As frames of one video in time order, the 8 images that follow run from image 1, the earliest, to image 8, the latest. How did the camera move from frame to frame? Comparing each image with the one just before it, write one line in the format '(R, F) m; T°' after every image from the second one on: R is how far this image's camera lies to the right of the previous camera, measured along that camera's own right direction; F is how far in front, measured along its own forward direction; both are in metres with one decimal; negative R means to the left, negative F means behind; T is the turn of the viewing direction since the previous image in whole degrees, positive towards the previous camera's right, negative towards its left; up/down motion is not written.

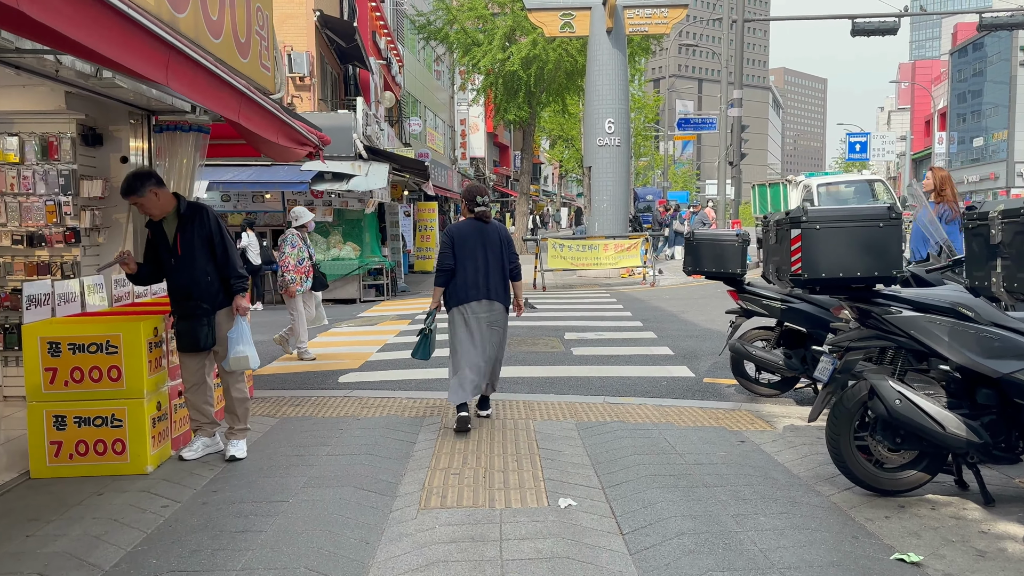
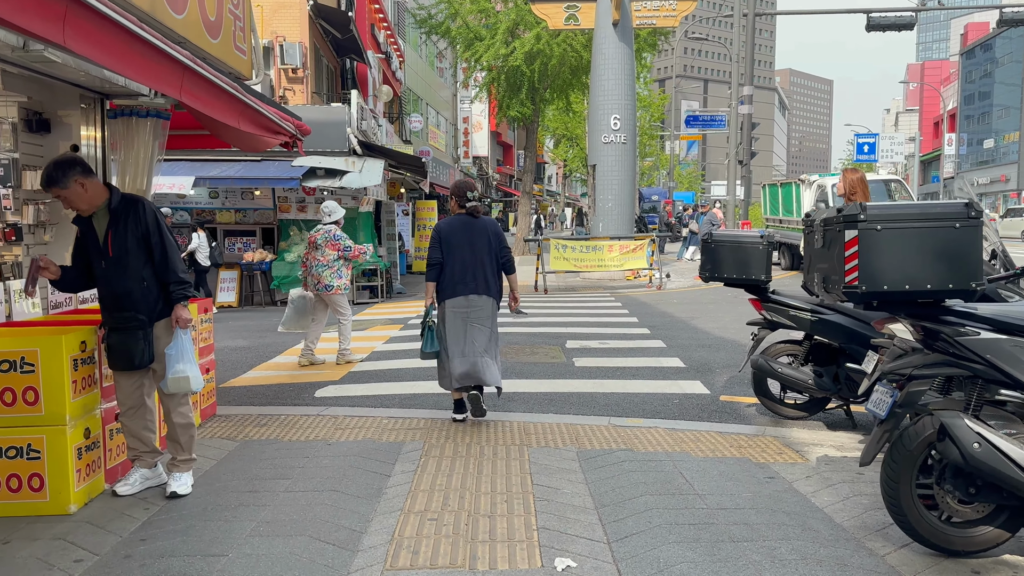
(+0.1, +0.8) m; 0°
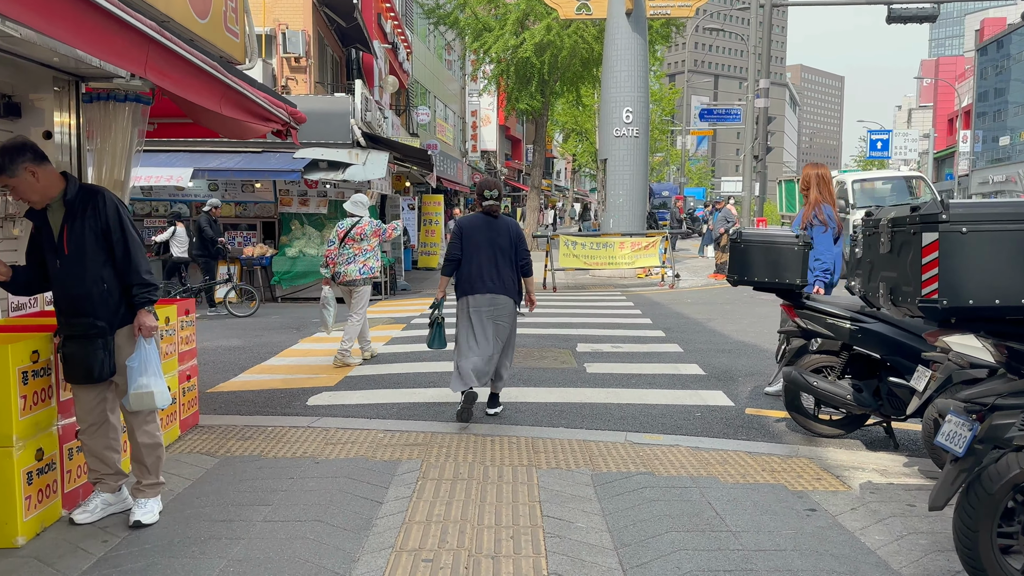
(0.0, +0.5) m; -1°
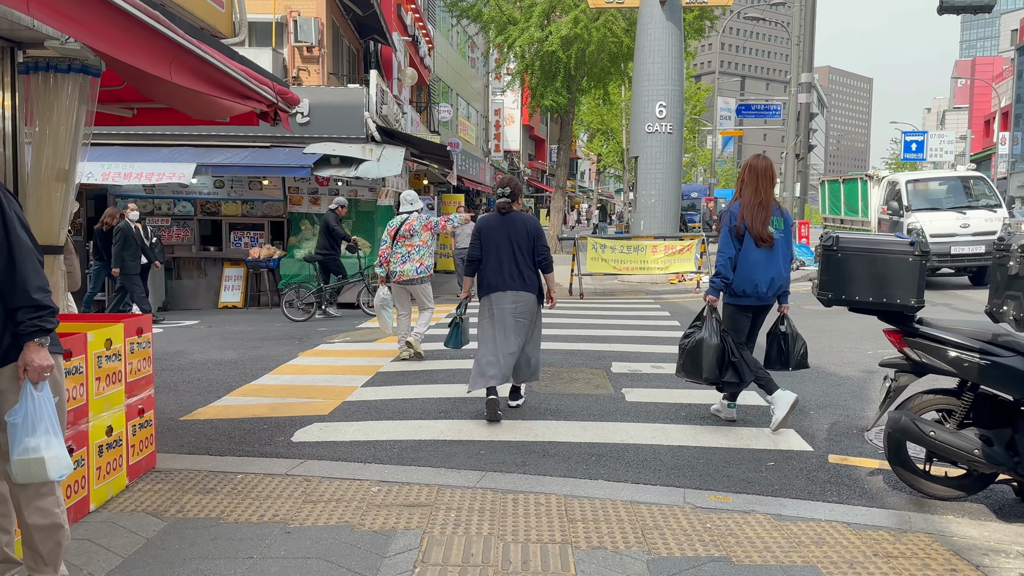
(0.0, +1.1) m; -2°
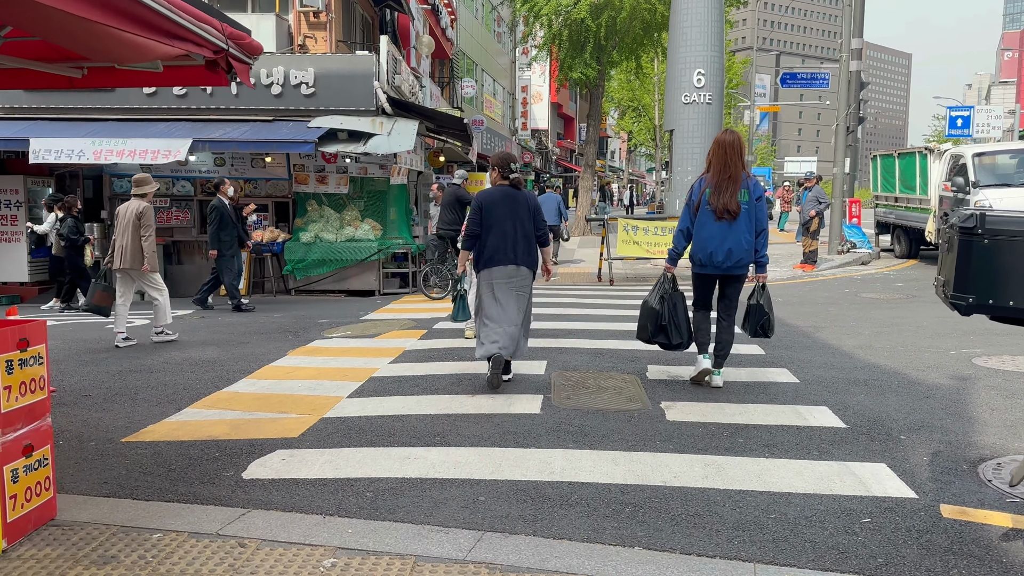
(+0.1, +1.2) m; -2°
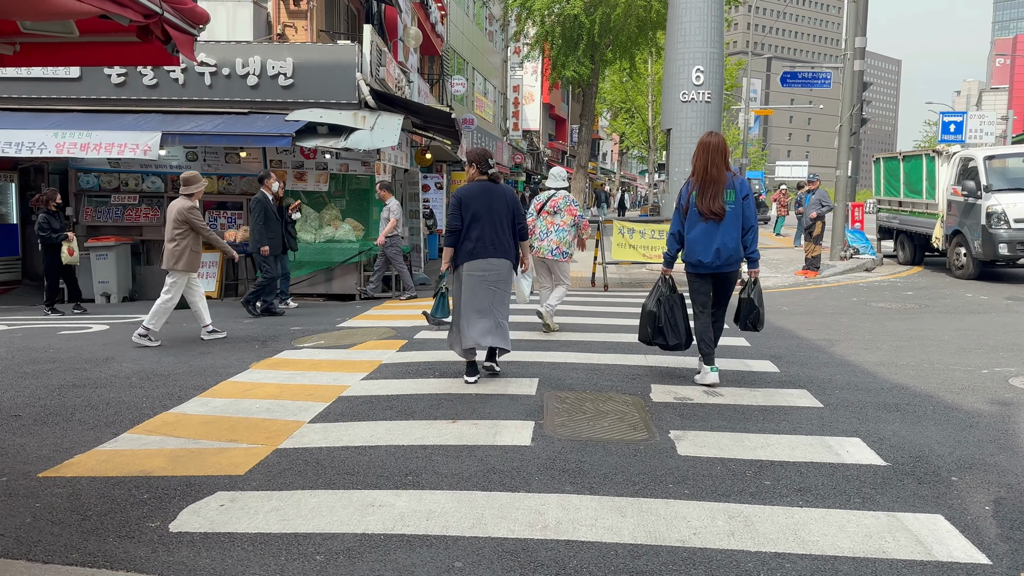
(0.0, +0.7) m; +1°
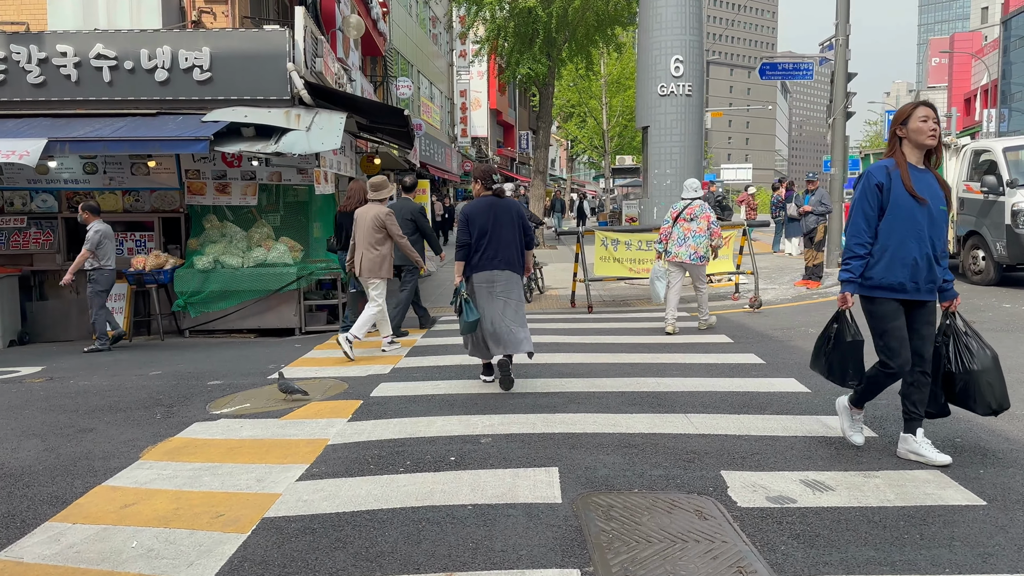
(-0.3, +1.9) m; +4°
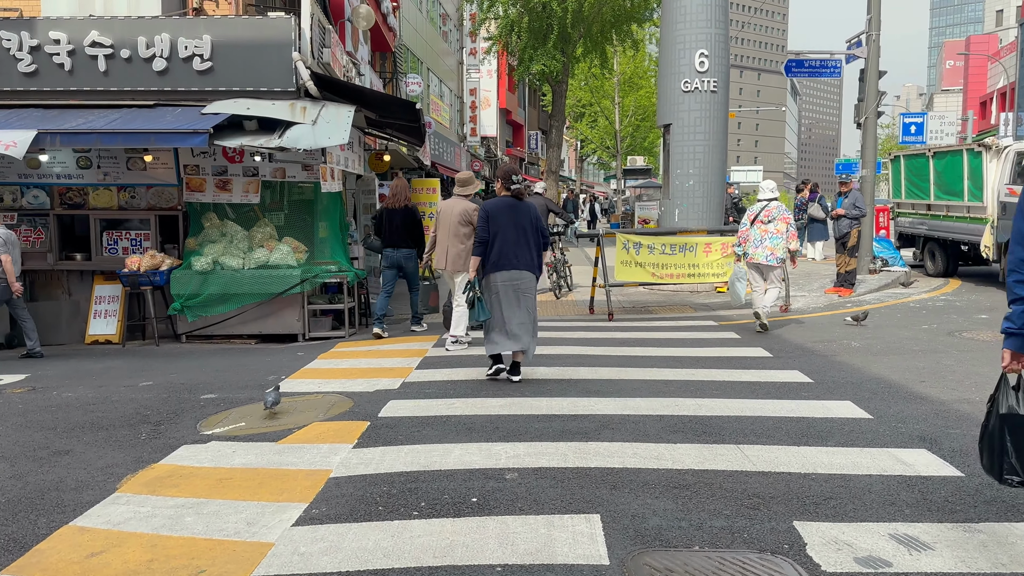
(-0.1, +0.6) m; 0°
